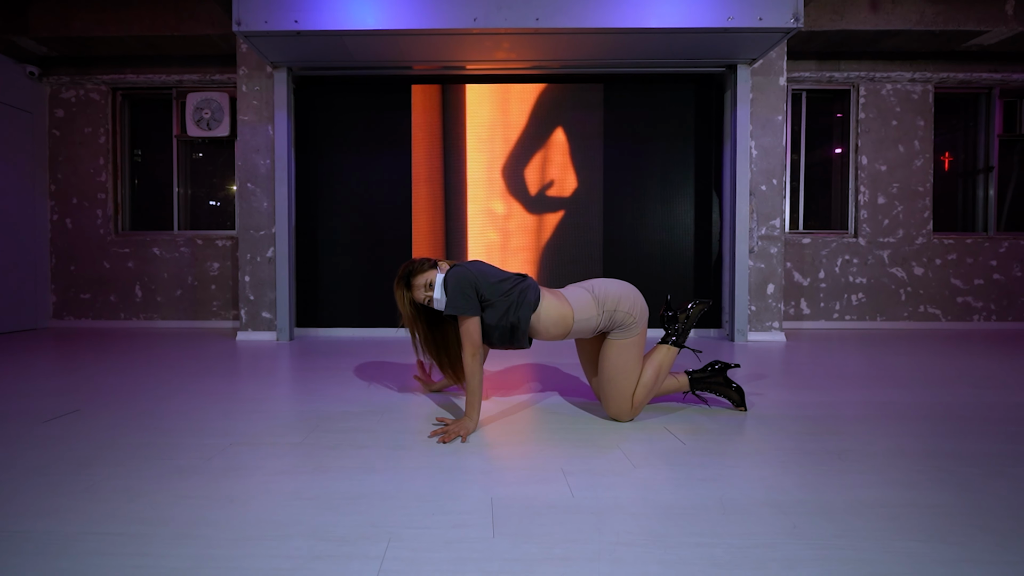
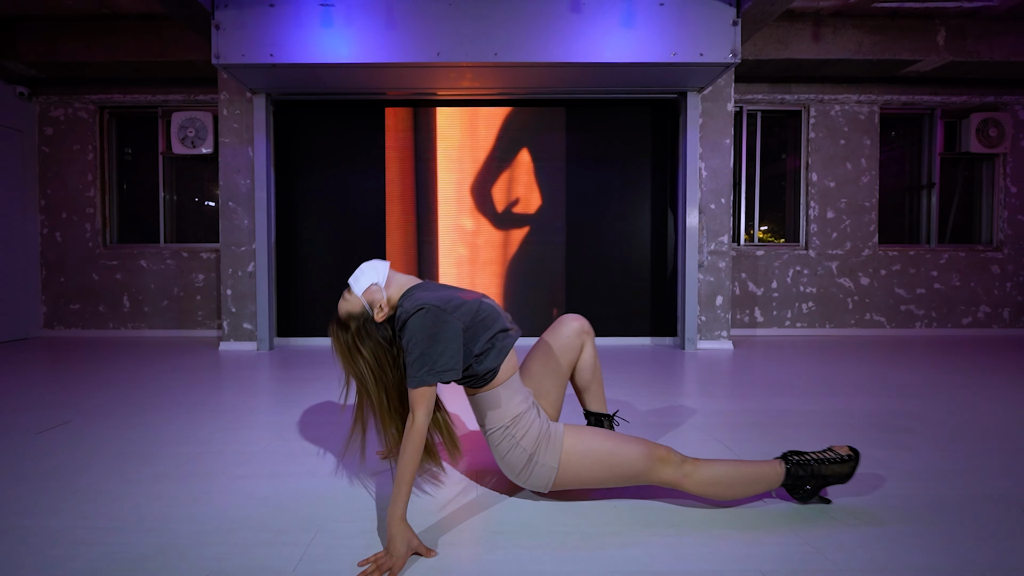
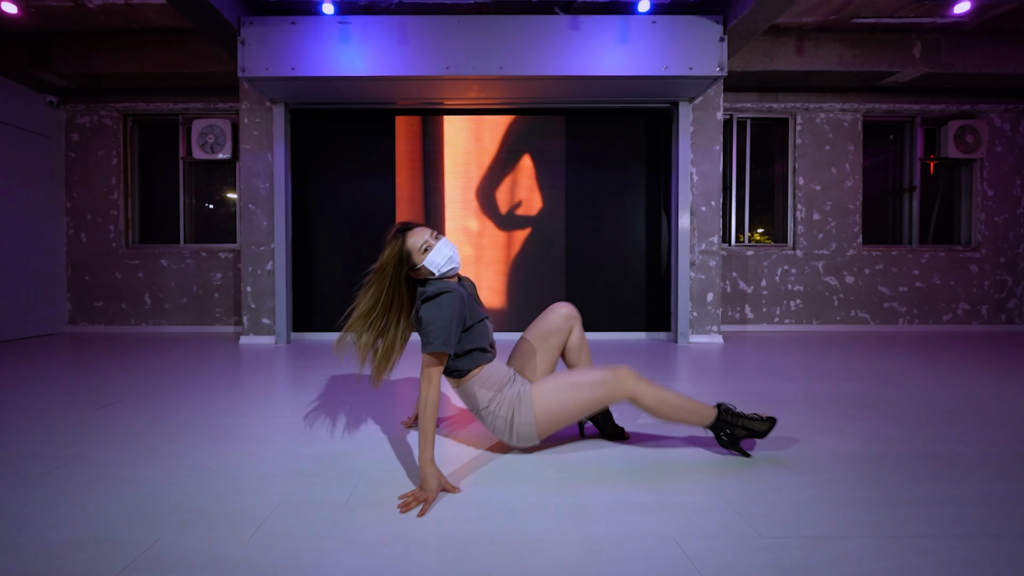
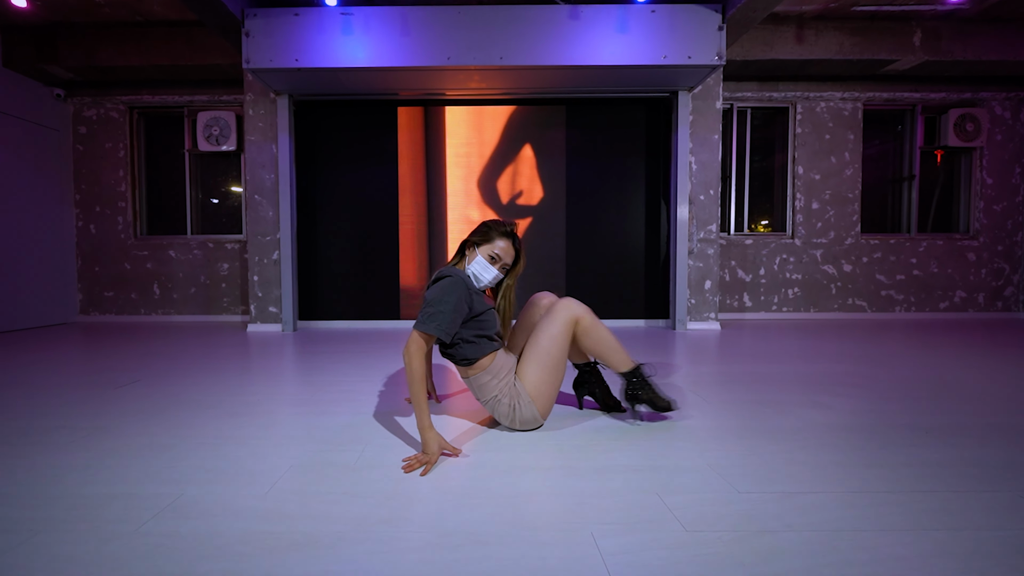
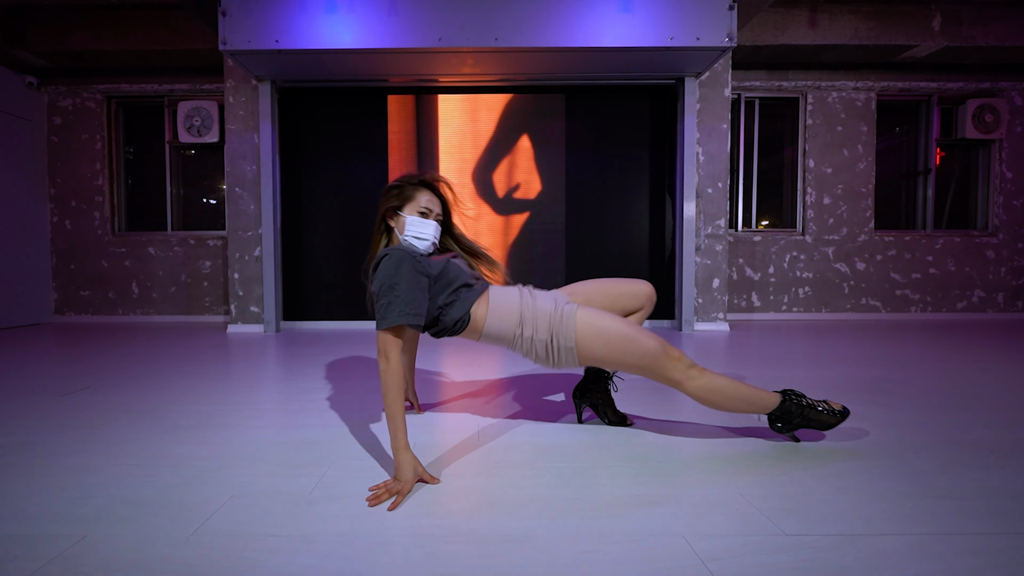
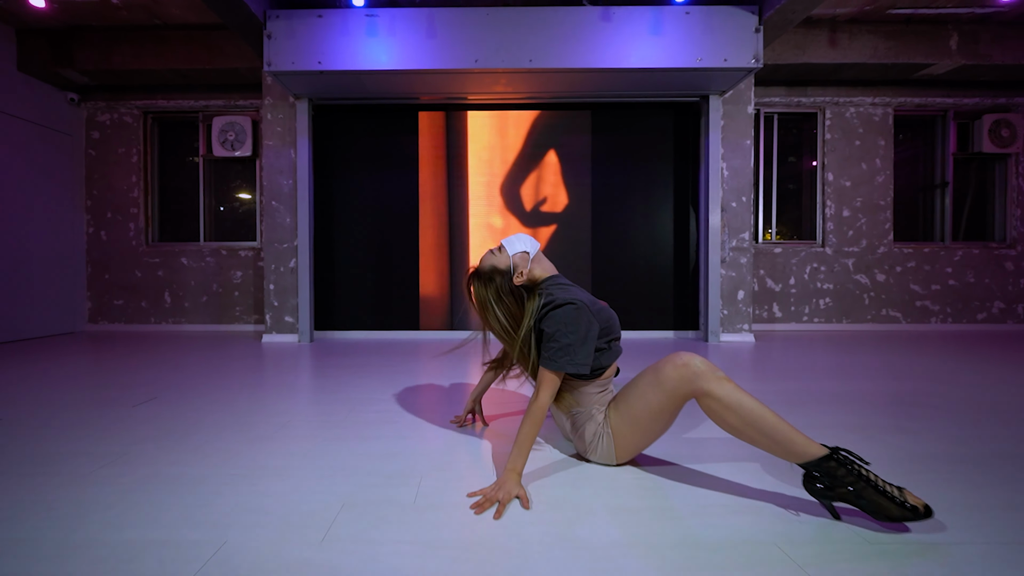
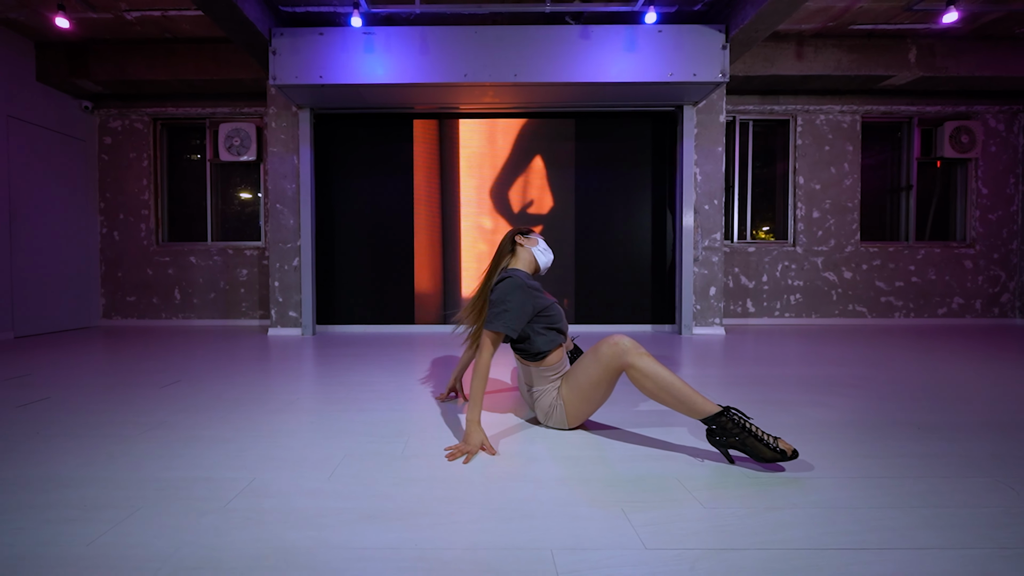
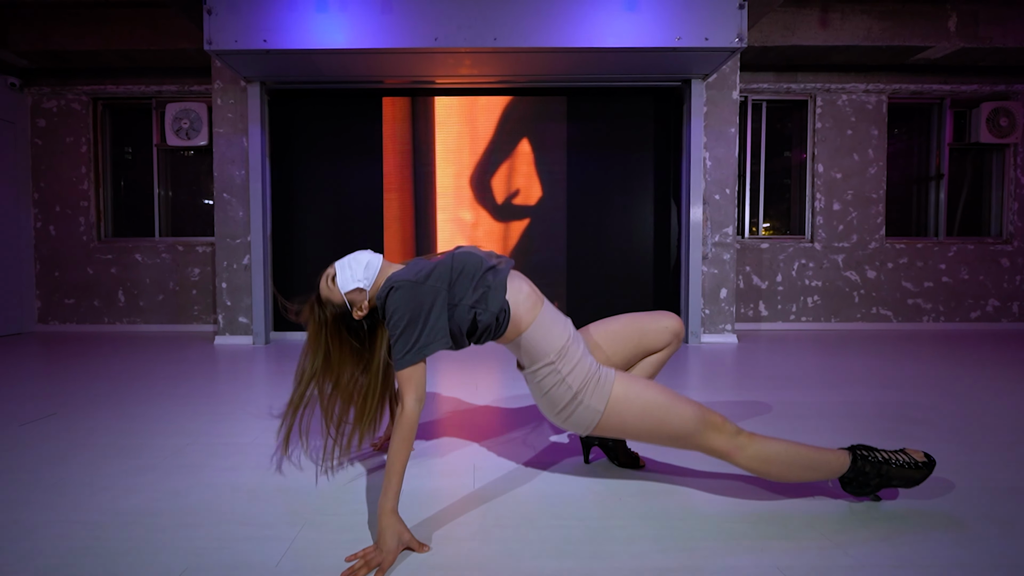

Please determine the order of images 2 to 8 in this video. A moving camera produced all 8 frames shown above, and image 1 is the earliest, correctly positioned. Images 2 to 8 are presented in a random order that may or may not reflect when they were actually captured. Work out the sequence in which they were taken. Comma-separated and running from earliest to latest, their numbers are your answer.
6, 7, 4, 5, 8, 2, 3
